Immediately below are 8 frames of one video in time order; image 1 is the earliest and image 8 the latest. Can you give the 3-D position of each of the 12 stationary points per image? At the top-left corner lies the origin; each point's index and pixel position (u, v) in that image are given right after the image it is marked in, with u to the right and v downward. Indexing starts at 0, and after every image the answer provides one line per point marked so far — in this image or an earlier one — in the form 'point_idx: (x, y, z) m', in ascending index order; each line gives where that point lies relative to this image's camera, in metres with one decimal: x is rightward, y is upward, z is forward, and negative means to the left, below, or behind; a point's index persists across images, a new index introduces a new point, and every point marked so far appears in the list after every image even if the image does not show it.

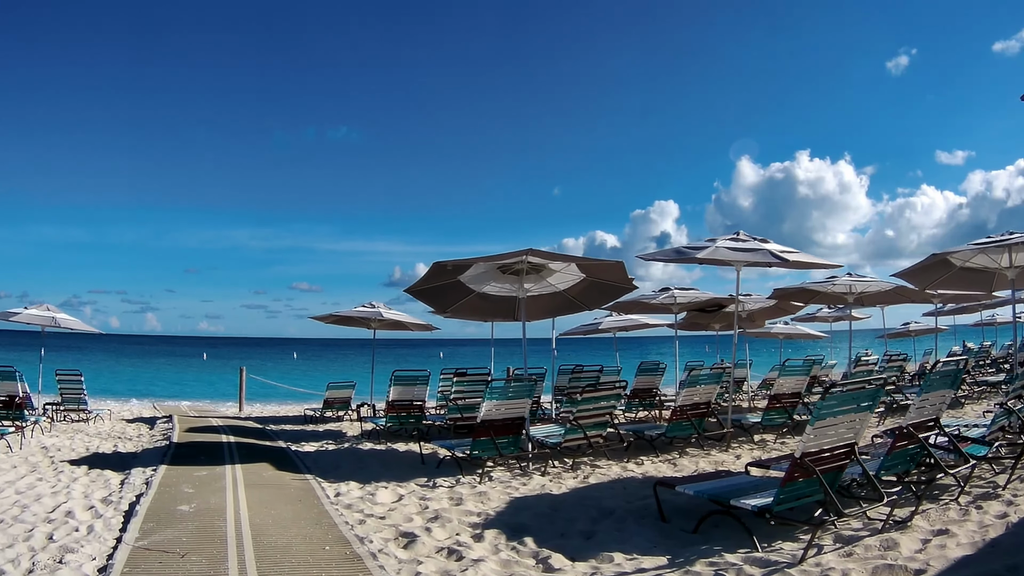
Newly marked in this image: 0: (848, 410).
0: (+3.2, -1.1, +6.1) m
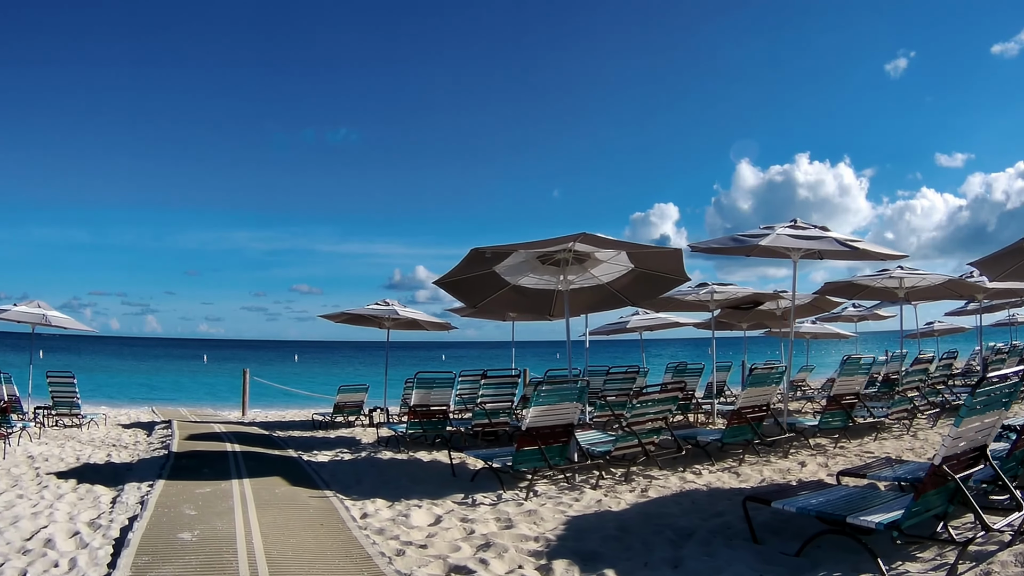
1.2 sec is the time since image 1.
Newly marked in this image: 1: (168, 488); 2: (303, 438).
0: (+3.8, -1.0, +5.1) m
1: (-3.4, -2.0, +6.4) m
2: (-3.7, -2.6, +11.3) m
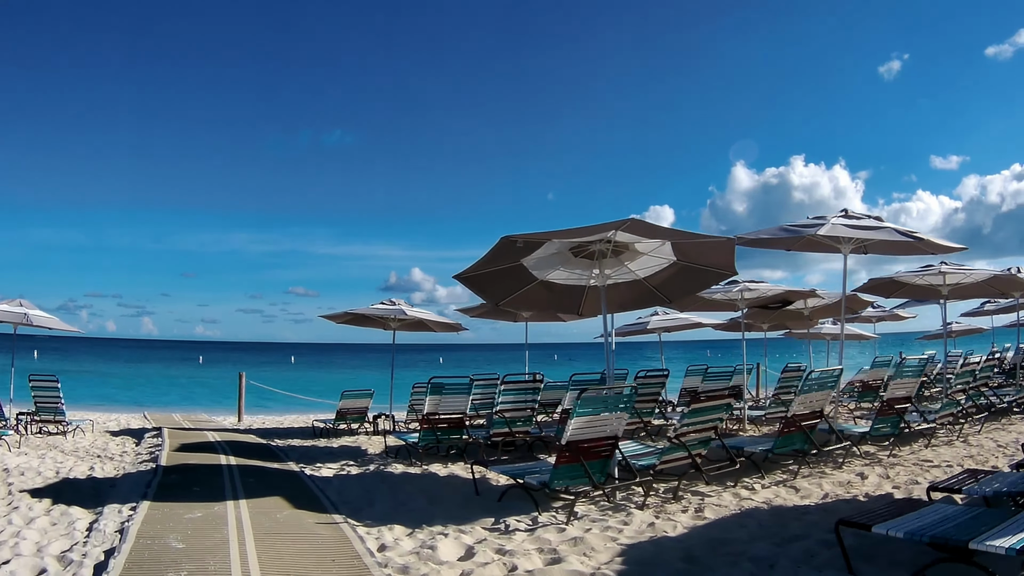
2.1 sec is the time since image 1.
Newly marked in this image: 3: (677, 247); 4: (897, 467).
0: (+4.1, -0.9, +4.3) m
1: (-3.1, -1.9, +5.6) m
2: (-3.3, -2.6, +10.4) m
3: (+1.8, +0.5, +7.3) m
4: (+5.2, -2.4, +8.7) m
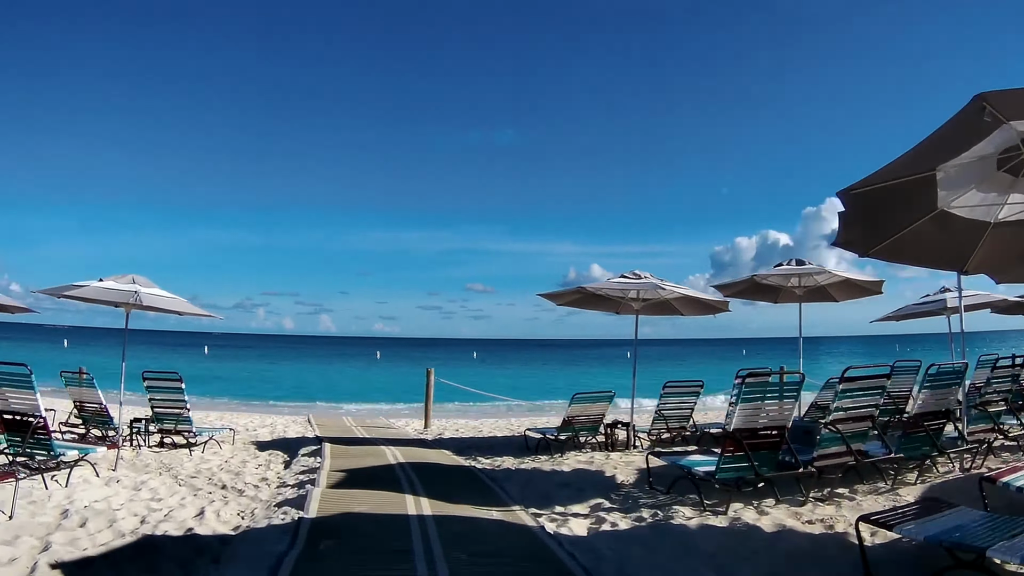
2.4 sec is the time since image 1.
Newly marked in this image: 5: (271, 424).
0: (+5.8, 0.0, -1.0) m
1: (-0.8, -1.3, +2.0) m
2: (+0.1, -2.0, +6.8) m
3: (+4.3, +1.3, +2.5) m
4: (+8.0, -1.5, +3.1) m
5: (-3.7, -2.3, +11.2) m
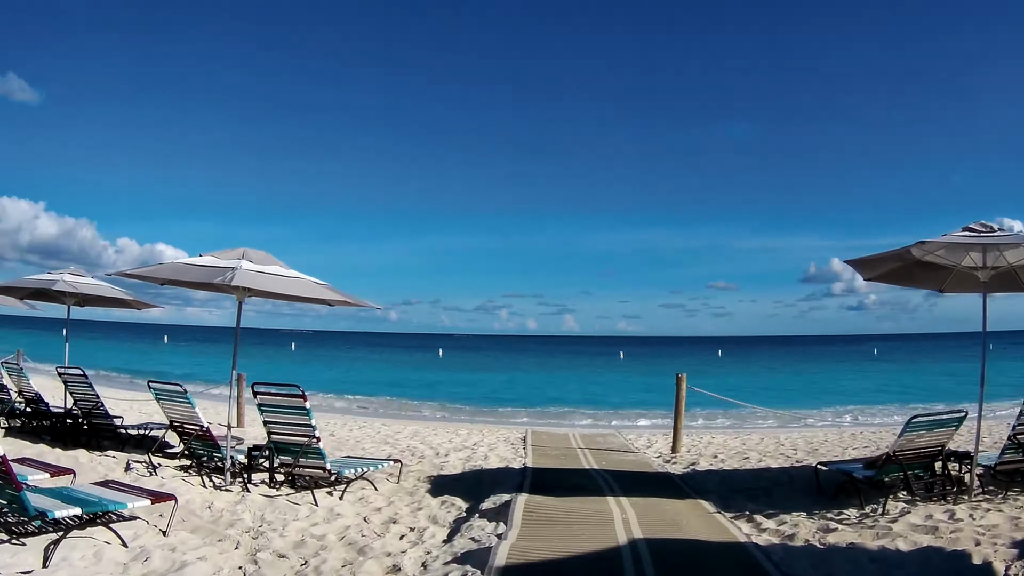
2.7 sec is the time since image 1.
0: (+5.1, +0.4, -5.3) m
1: (-0.4, -1.0, -0.5) m
2: (+2.0, -1.7, +3.8) m
3: (+4.6, +1.7, -1.5) m
4: (+8.4, -1.0, -2.1) m
5: (-0.4, -2.1, +9.0) m
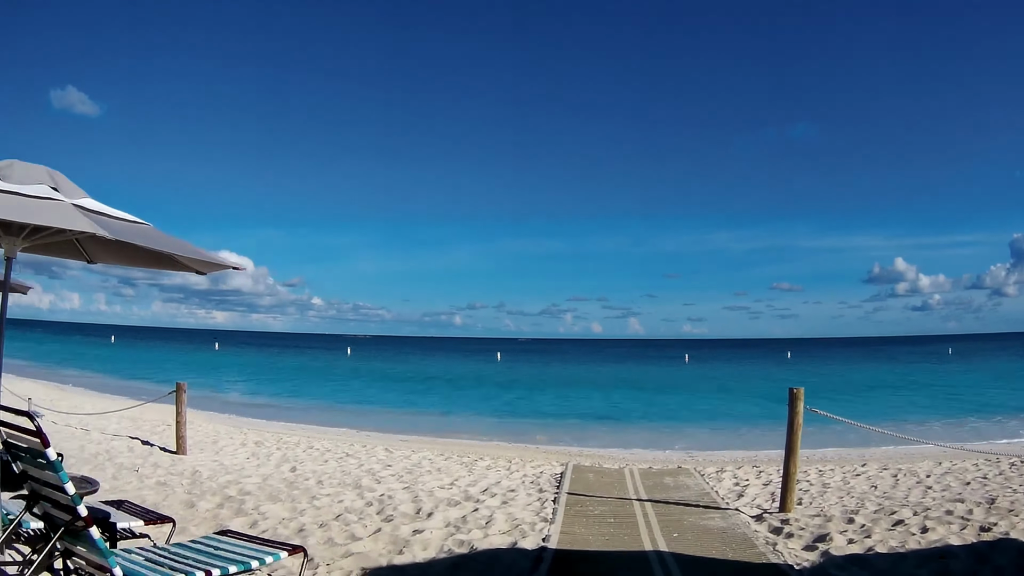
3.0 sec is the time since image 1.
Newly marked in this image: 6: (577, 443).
0: (+4.2, +0.8, -8.2) m
1: (-0.8, -0.8, -3.0) m
2: (+1.8, -1.4, +1.1) m
3: (+4.0, +2.0, -4.3) m
4: (+7.8, -0.7, -5.2) m
5: (-0.1, -1.9, +6.6) m
6: (+1.1, -2.6, +10.9) m
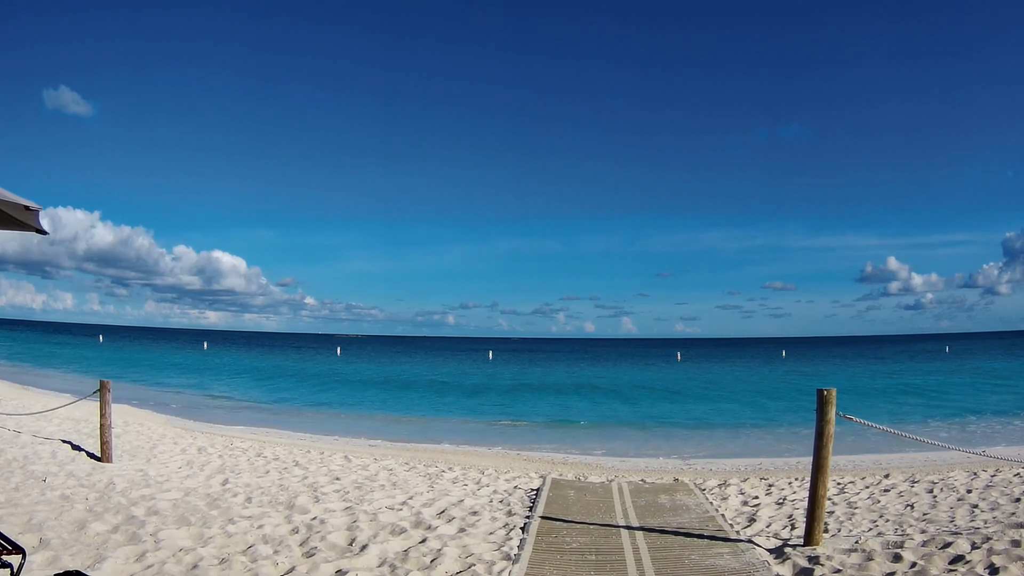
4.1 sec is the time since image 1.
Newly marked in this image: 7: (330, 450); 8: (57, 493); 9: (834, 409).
0: (+4.1, +0.9, -9.1) m
1: (-1.0, -0.6, -3.9) m
2: (+1.6, -1.2, +0.2) m
3: (+3.9, +2.1, -5.3) m
4: (+7.6, -0.5, -6.1) m
5: (-0.4, -1.7, +5.6) m
6: (+0.8, -2.5, +10.0) m
7: (-2.3, -2.1, +8.2) m
8: (-4.0, -1.8, +5.6) m
9: (+1.8, -0.7, +3.6) m
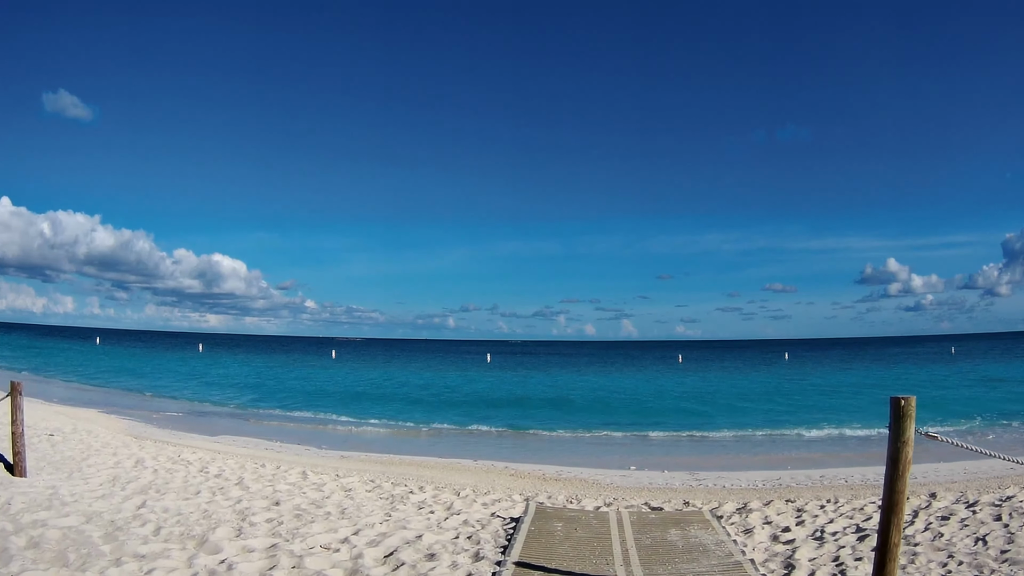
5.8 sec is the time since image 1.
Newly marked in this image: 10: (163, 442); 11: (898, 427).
0: (+3.9, +1.1, -10.0) m
1: (-1.2, -0.5, -4.9) m
2: (+1.4, -1.1, -0.8) m
3: (+3.7, +2.3, -6.2) m
4: (+7.4, -0.3, -7.1) m
5: (-0.6, -1.6, +4.6) m
6: (+0.6, -2.4, +9.0) m
7: (-2.5, -2.0, +7.2) m
8: (-4.1, -1.7, +4.6) m
9: (+1.6, -0.5, +2.6) m
10: (-4.9, -2.2, +9.1) m
11: (+1.5, -0.6, +2.6) m
